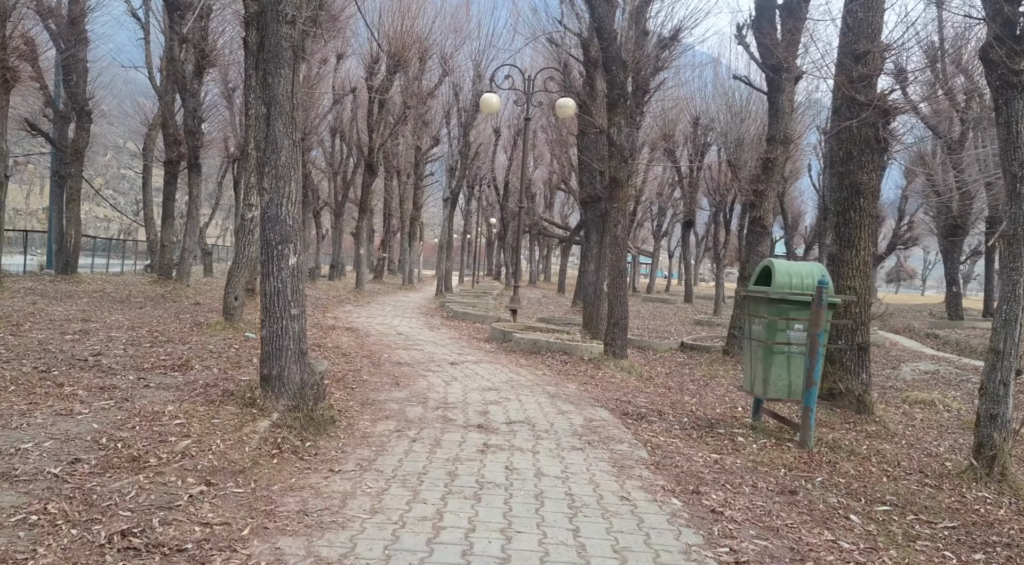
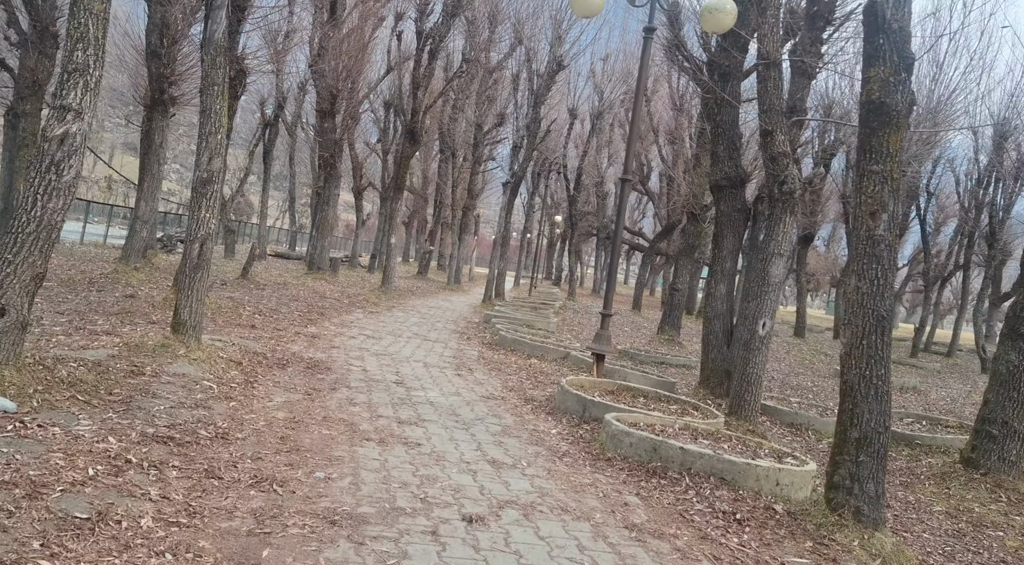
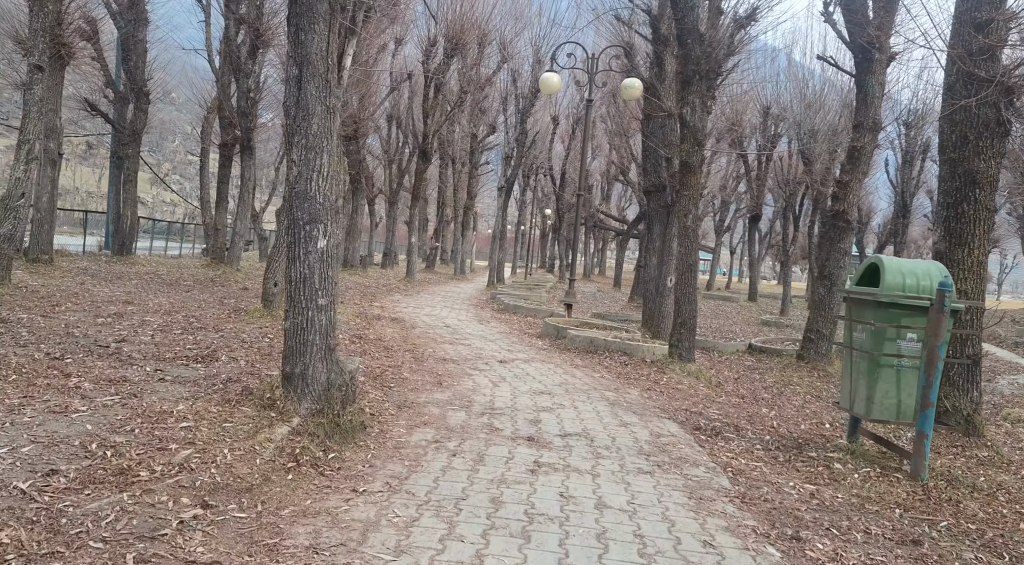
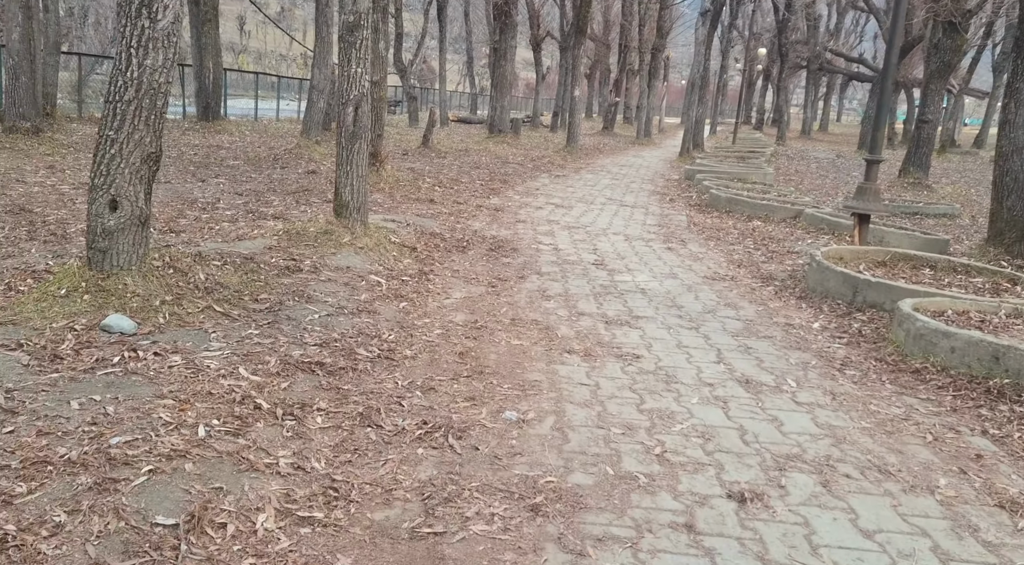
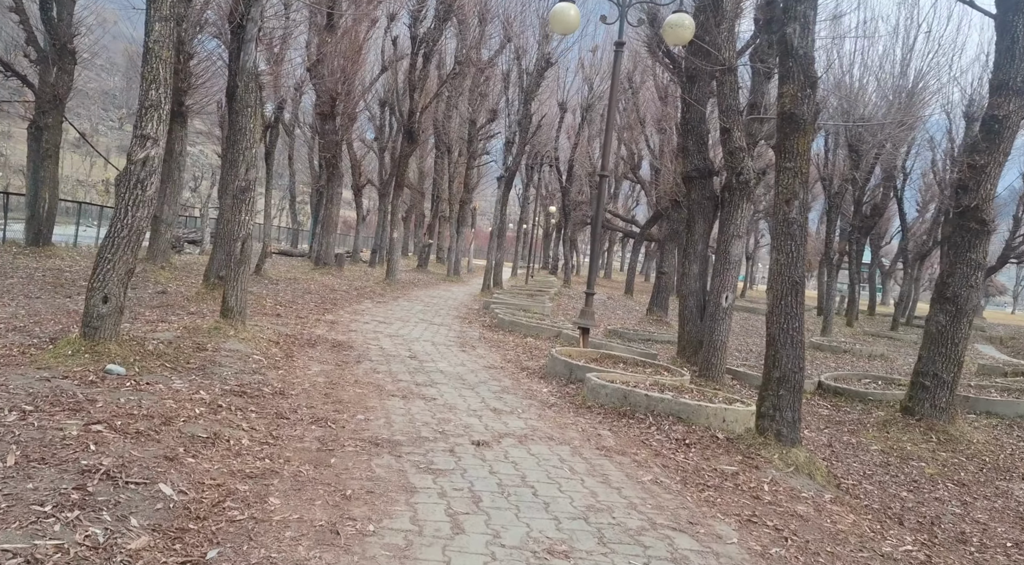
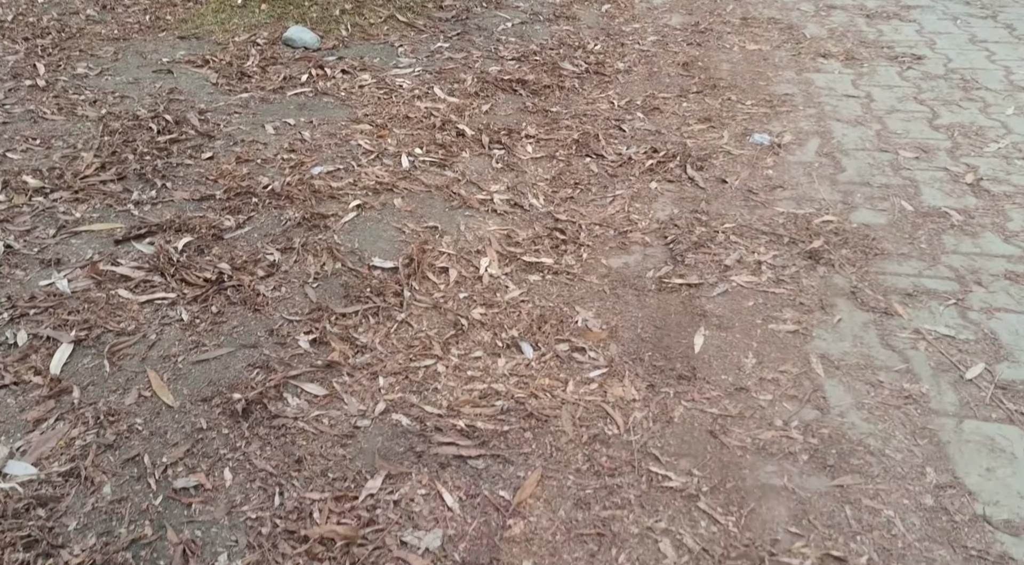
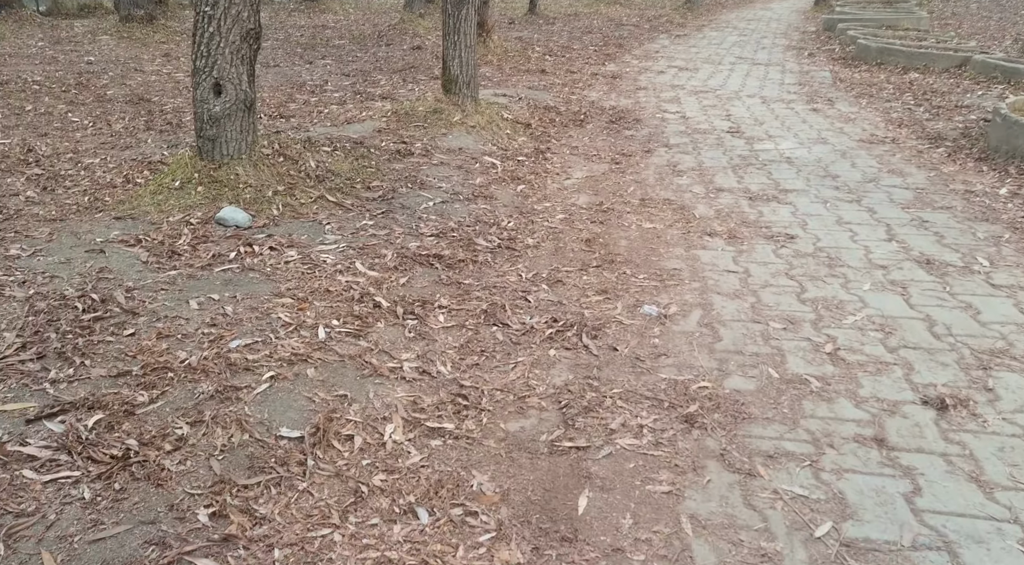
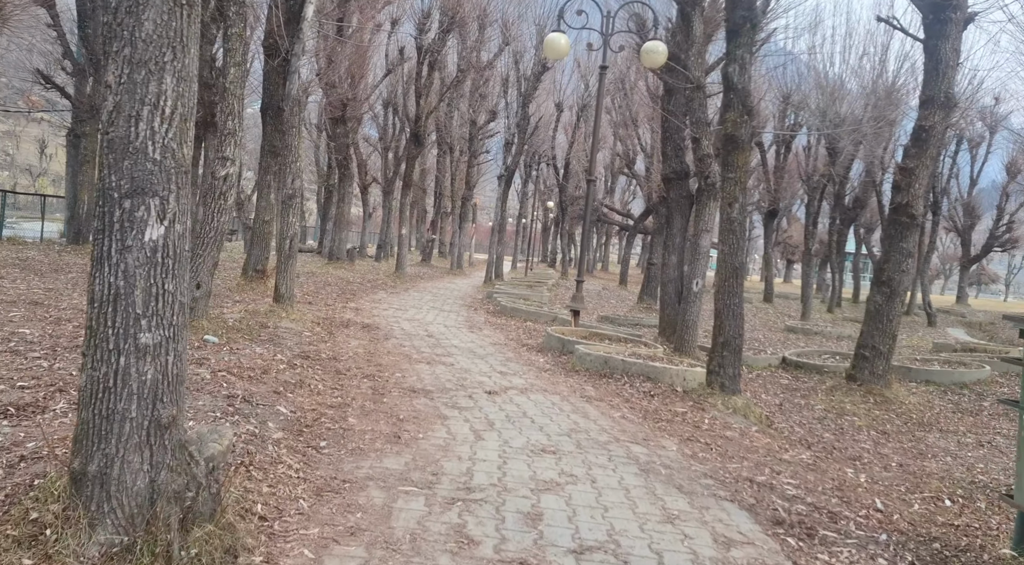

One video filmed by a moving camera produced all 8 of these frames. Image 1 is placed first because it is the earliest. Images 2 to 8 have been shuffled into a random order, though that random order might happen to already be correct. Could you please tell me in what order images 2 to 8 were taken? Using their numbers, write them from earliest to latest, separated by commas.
3, 8, 5, 2, 4, 7, 6
